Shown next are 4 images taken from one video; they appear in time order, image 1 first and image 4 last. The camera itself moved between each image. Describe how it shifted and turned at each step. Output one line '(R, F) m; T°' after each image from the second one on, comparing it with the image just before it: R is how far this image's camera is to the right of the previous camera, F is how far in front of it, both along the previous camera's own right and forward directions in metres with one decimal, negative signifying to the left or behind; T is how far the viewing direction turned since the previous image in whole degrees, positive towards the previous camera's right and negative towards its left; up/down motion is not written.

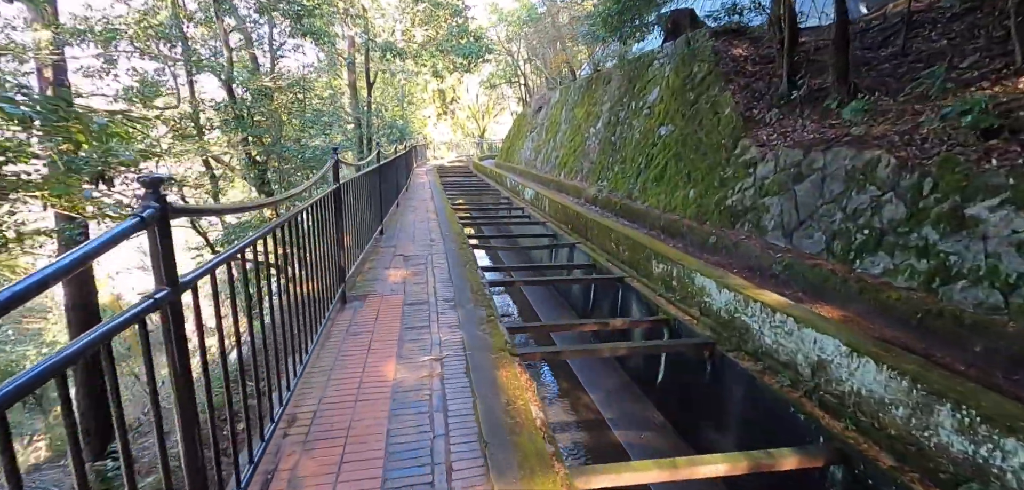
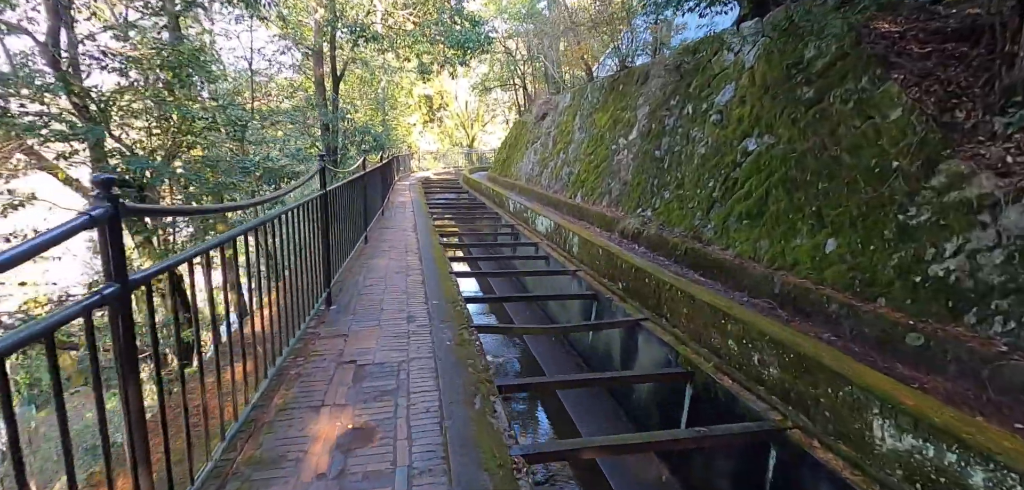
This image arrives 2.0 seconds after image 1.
(-0.3, +1.8) m; +2°
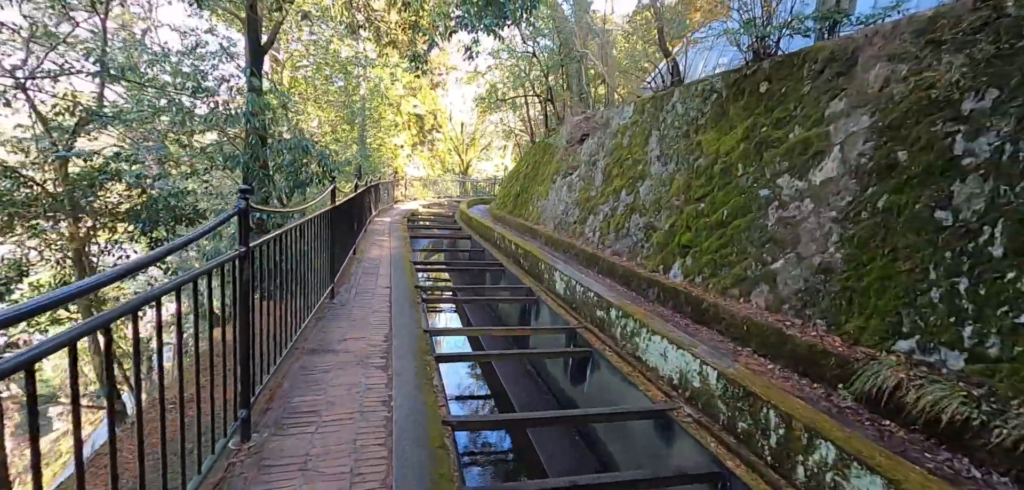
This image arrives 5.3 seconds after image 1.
(-0.6, +3.0) m; +2°
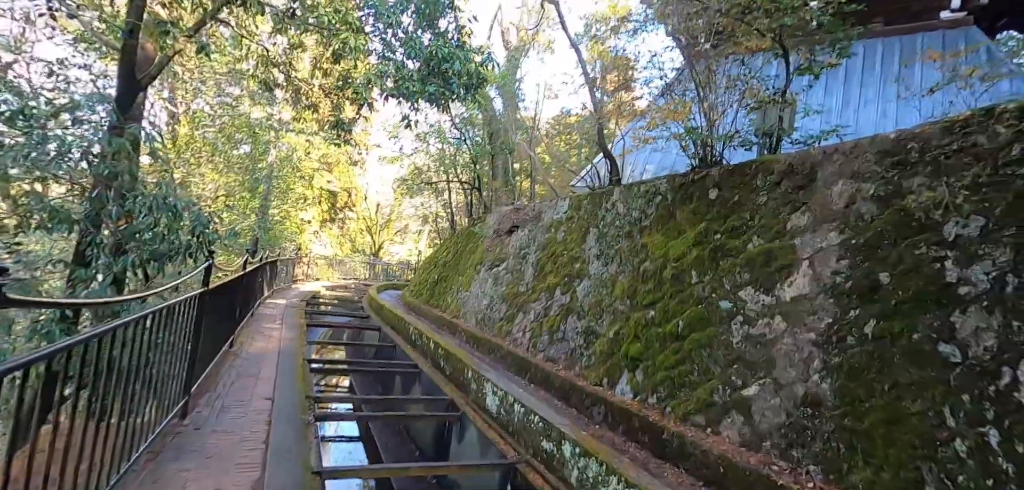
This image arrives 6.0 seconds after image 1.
(-0.1, +0.6) m; +10°
